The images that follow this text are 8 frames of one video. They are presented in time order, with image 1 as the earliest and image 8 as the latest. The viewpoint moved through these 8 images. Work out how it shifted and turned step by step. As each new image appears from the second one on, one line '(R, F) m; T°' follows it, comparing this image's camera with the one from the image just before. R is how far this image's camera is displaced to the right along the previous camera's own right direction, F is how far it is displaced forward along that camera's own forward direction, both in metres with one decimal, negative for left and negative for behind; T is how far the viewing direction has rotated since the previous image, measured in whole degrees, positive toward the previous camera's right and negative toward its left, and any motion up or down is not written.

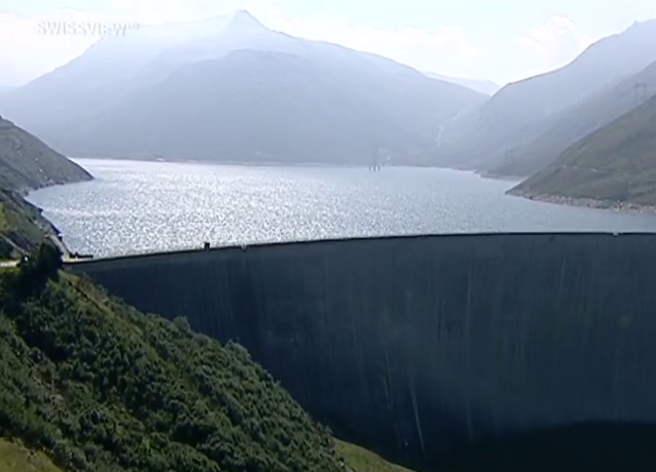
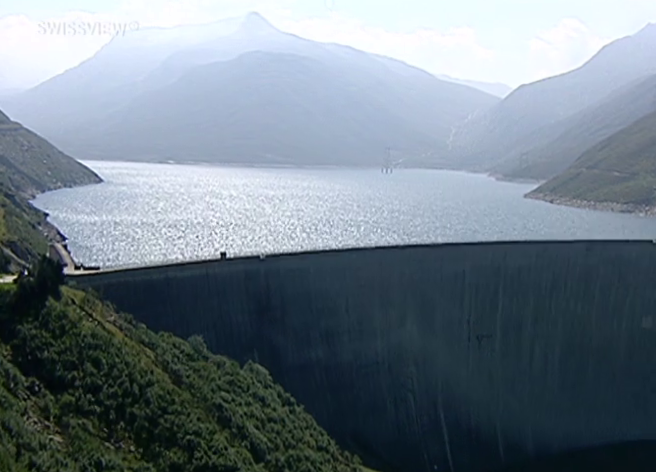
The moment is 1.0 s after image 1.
(-1.3, +4.1) m; -1°
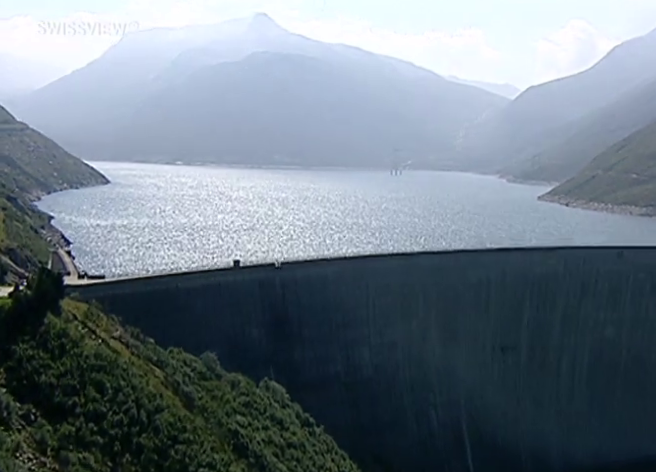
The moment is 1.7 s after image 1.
(-0.9, +3.0) m; -1°
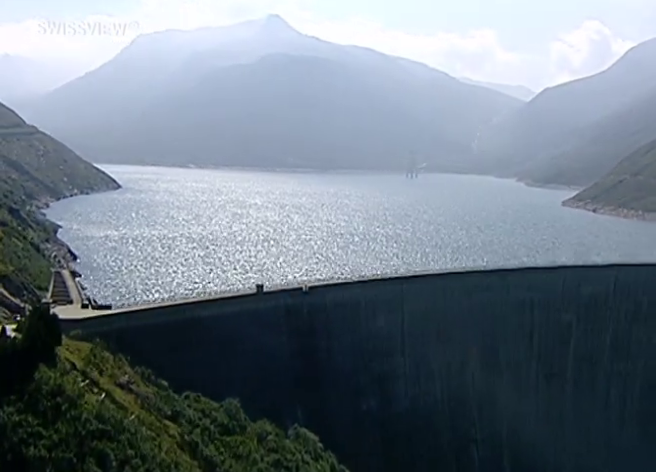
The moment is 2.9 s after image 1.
(-1.4, +5.0) m; -1°
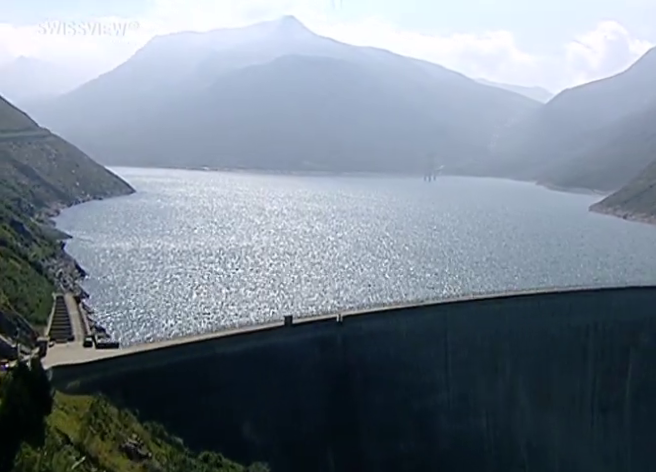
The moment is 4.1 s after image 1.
(-1.3, +5.0) m; -1°
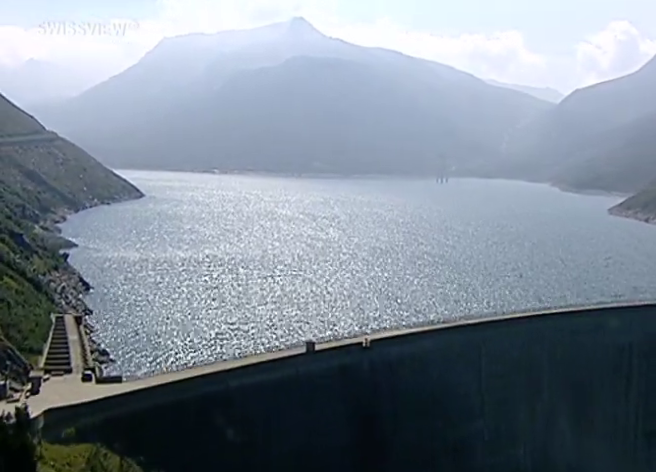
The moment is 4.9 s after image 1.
(-0.8, +3.4) m; -1°
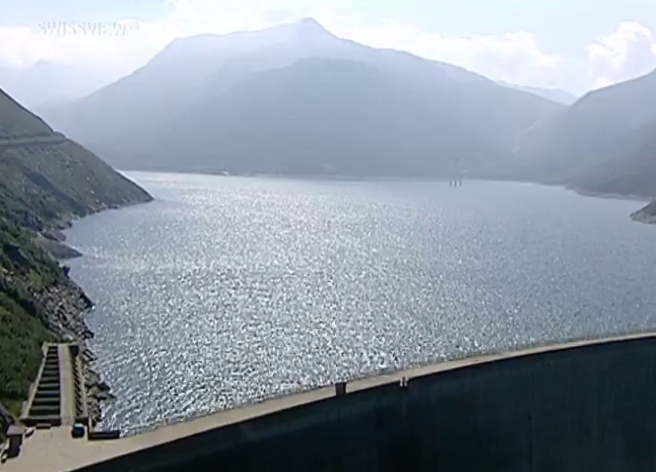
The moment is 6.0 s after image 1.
(-1.0, +4.4) m; -1°
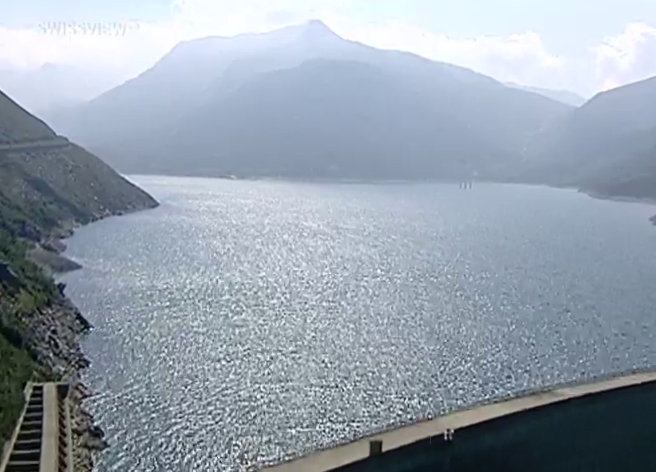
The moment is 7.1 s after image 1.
(-0.8, +4.2) m; -1°
